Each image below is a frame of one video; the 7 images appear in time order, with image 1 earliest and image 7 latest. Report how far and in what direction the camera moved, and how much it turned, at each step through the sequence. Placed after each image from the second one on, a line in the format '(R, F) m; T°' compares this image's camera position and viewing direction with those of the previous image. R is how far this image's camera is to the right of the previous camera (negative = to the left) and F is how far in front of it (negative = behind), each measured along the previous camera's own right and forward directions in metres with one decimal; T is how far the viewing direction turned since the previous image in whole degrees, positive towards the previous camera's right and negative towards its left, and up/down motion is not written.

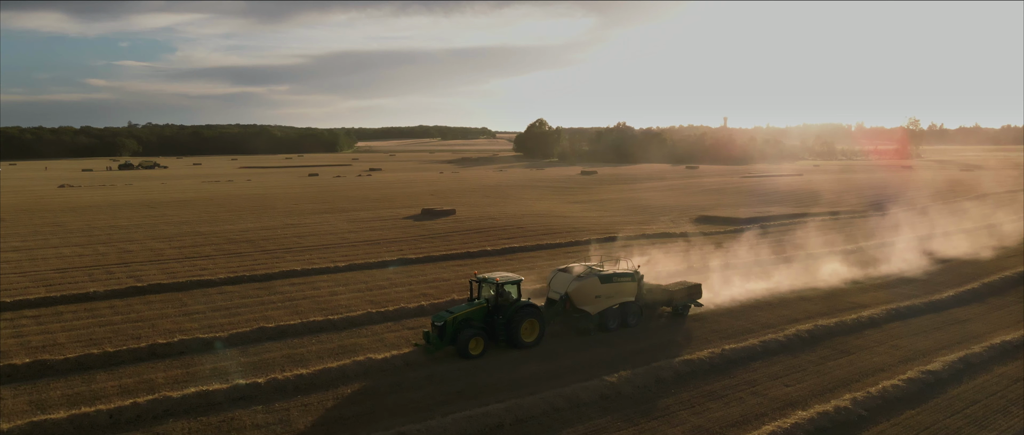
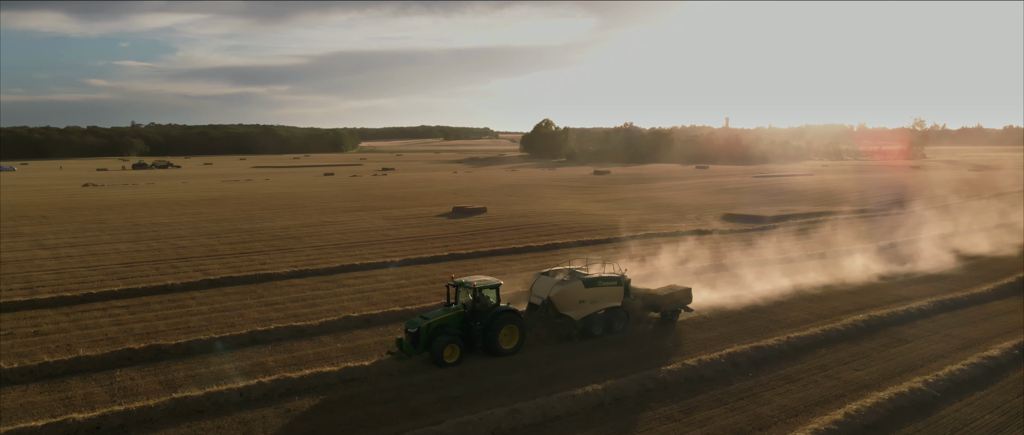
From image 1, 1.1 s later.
(-1.6, -0.7) m; 0°
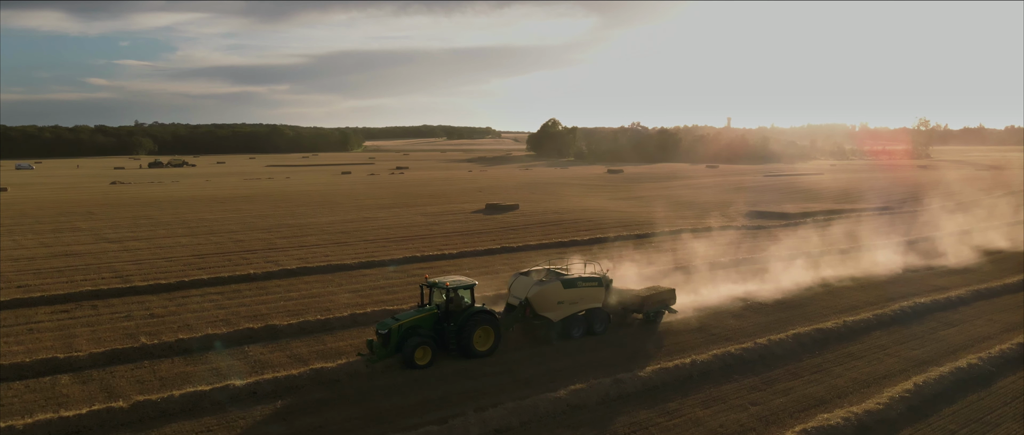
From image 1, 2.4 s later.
(-1.8, -1.1) m; 0°
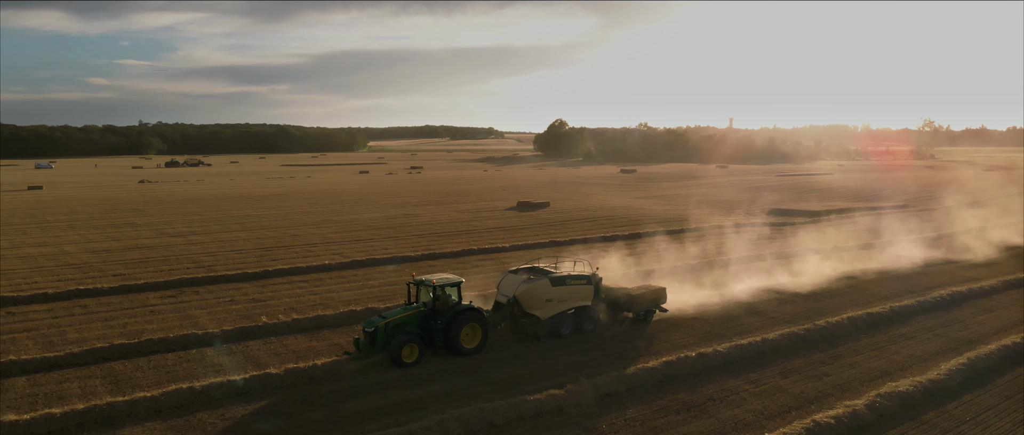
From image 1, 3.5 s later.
(-1.8, -1.2) m; 0°
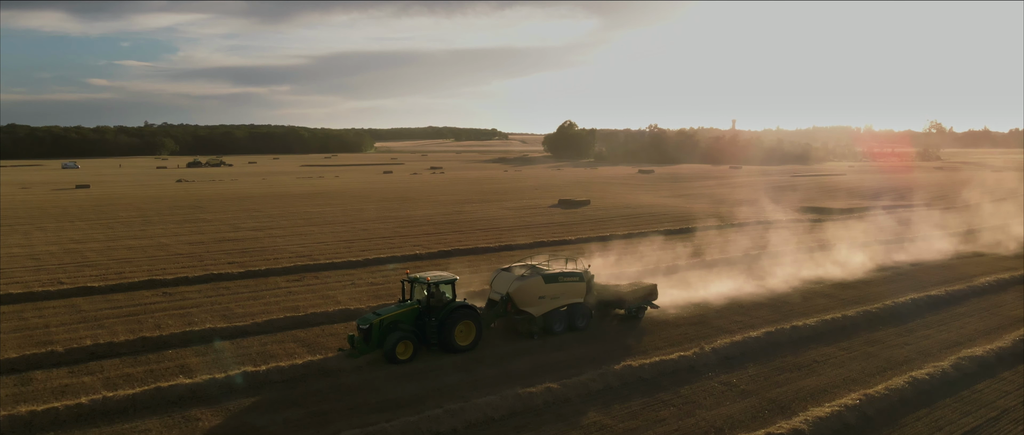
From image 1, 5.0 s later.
(-2.5, -1.7) m; 0°
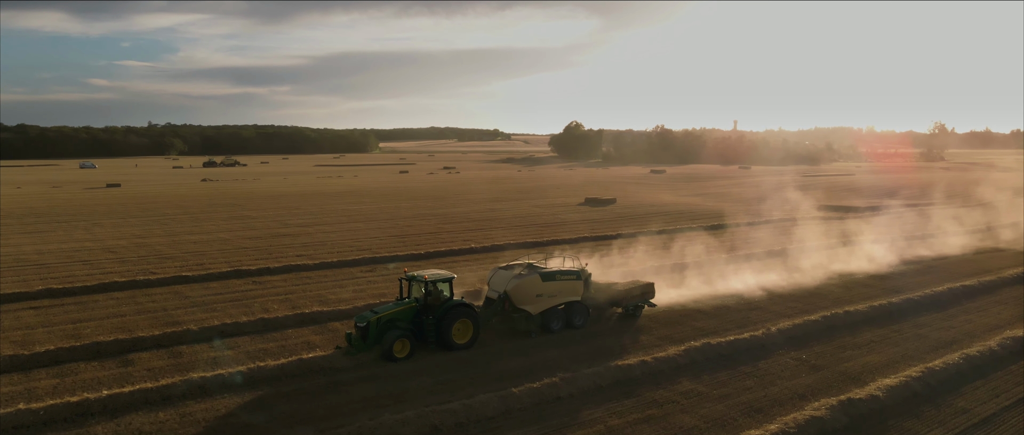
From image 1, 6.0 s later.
(-1.8, -1.2) m; 0°
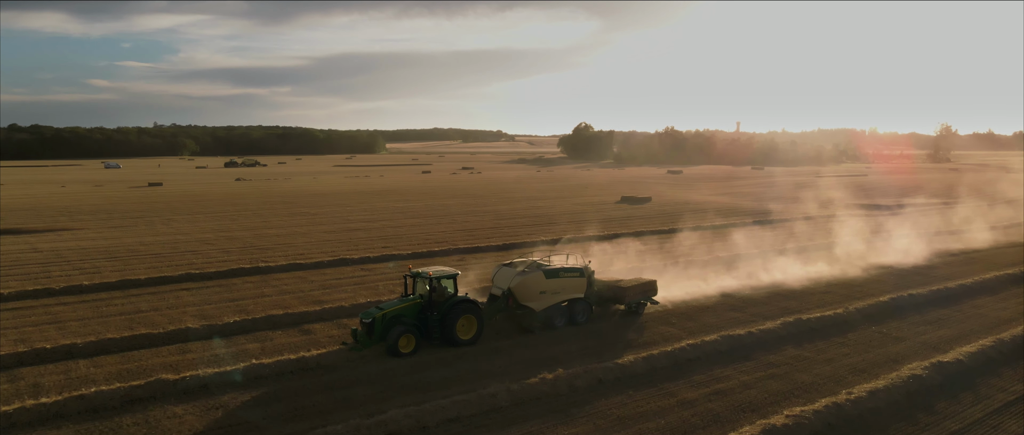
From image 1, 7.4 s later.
(-2.5, -1.7) m; 0°
